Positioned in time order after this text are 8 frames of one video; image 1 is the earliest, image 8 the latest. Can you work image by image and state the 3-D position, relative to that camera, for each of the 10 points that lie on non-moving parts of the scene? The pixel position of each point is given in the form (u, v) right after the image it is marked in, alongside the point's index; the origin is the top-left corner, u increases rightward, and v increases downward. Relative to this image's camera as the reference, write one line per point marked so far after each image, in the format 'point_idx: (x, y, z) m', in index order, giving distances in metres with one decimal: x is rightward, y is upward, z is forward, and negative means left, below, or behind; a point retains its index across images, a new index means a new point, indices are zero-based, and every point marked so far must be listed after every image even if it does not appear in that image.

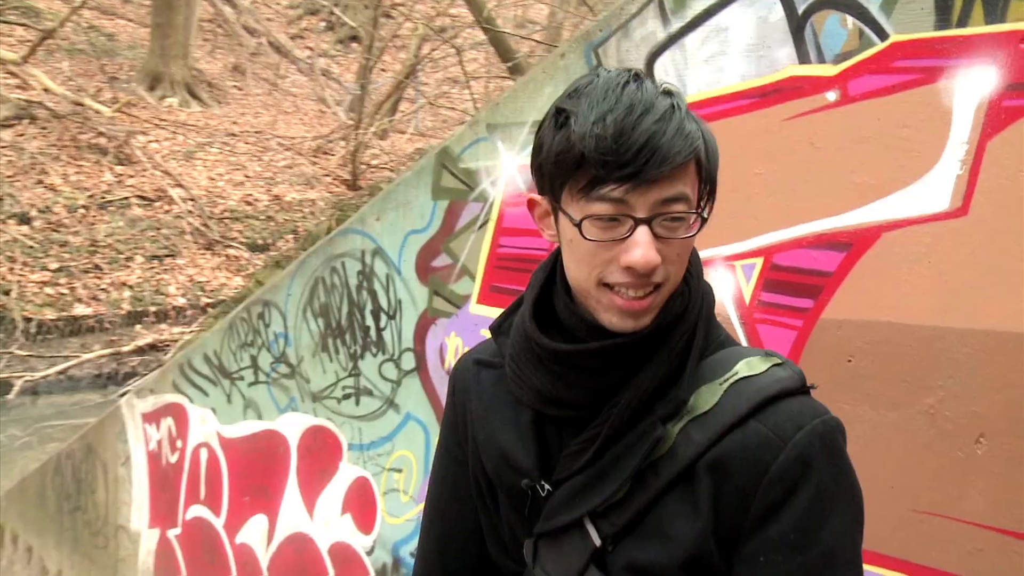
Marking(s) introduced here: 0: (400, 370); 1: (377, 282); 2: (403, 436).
0: (-0.3, -0.2, +3.6) m
1: (-0.4, 0.0, +3.8) m
2: (-0.3, -0.4, +3.6) m
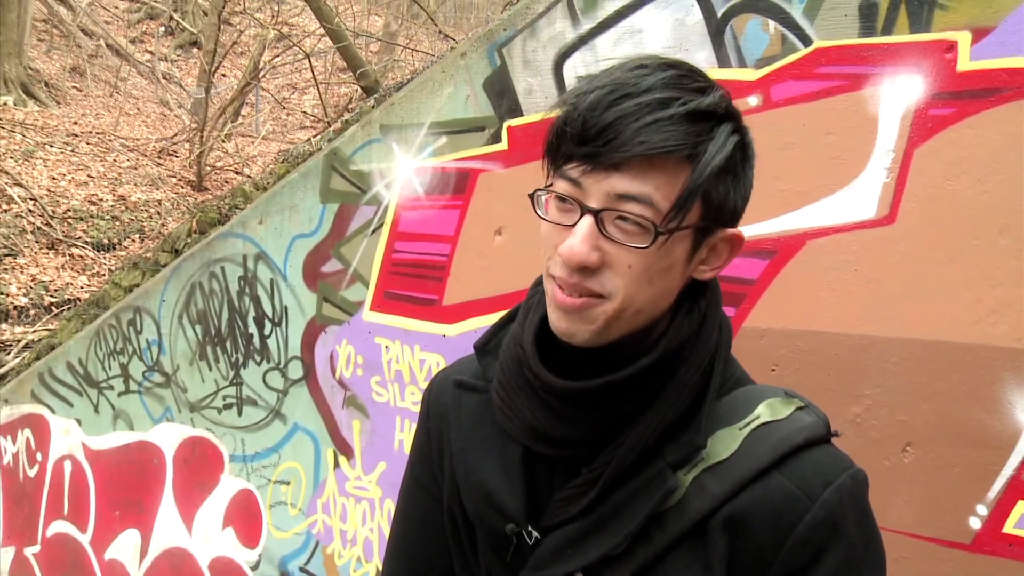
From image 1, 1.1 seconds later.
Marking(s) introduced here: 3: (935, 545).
0: (-0.7, -0.3, +3.4) m
1: (-0.8, 0.0, +3.5) m
2: (-0.7, -0.5, +3.3) m
3: (+0.9, -0.5, +2.3) m
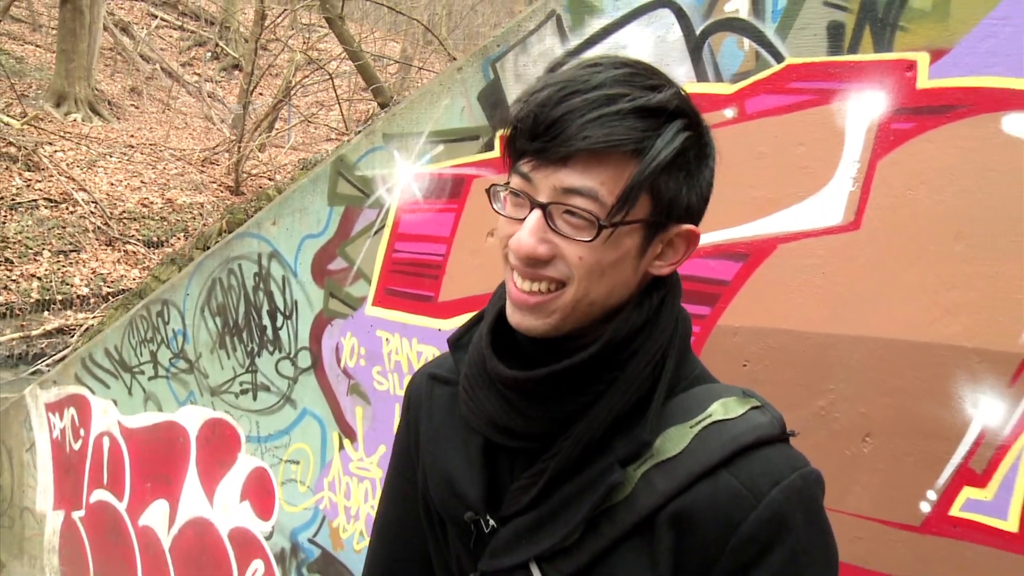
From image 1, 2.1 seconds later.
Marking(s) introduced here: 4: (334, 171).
0: (-0.7, -0.3, +3.6) m
1: (-0.8, 0.0, +3.7) m
2: (-0.7, -0.5, +3.5) m
3: (+0.9, -0.5, +2.5) m
4: (-0.6, +0.4, +3.6) m
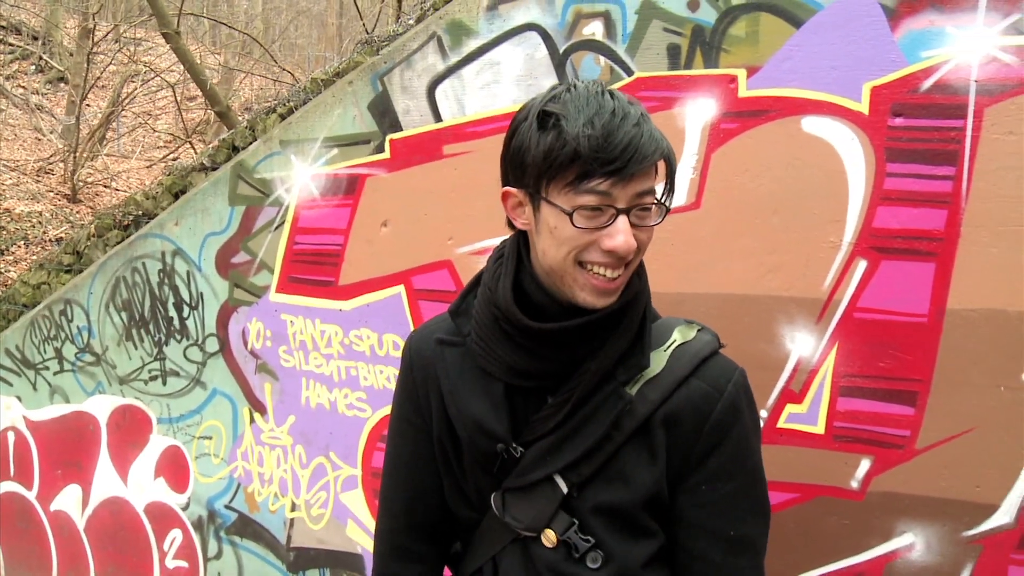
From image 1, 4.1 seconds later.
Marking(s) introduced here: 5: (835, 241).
0: (-1.1, -0.2, +3.9) m
1: (-1.3, 0.0, +4.0) m
2: (-1.1, -0.4, +3.9) m
3: (+0.7, -0.4, +3.2) m
4: (-1.0, +0.4, +3.9) m
5: (+0.9, +0.1, +3.0) m
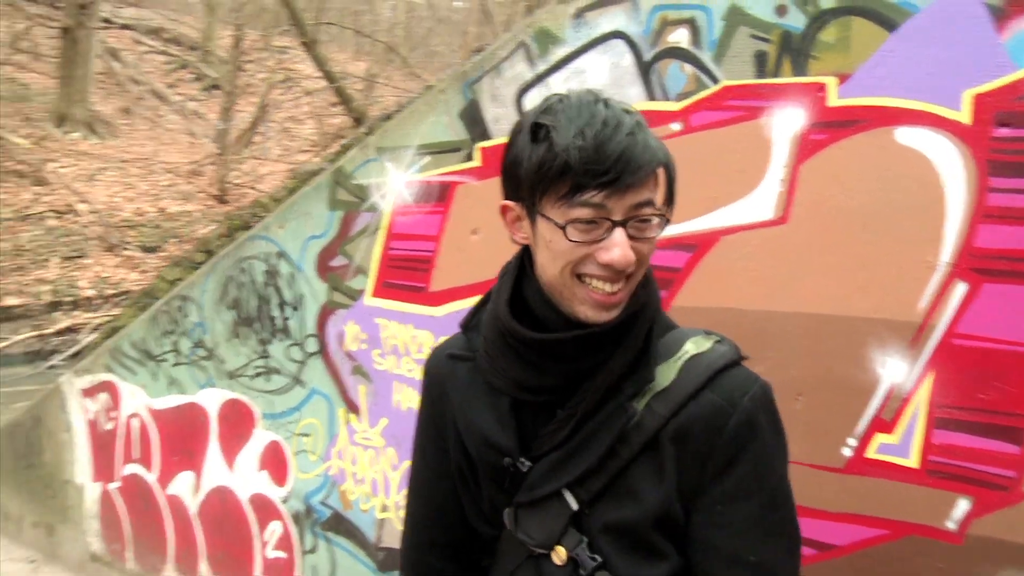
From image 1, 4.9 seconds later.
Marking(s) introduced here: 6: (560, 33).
0: (-0.8, -0.2, +4.1) m
1: (-0.9, 0.0, +4.2) m
2: (-0.8, -0.4, +4.0) m
3: (+0.8, -0.5, +3.0) m
4: (-0.7, +0.4, +4.0) m
5: (+1.1, +0.1, +2.8) m
6: (+0.1, +0.8, +3.5) m
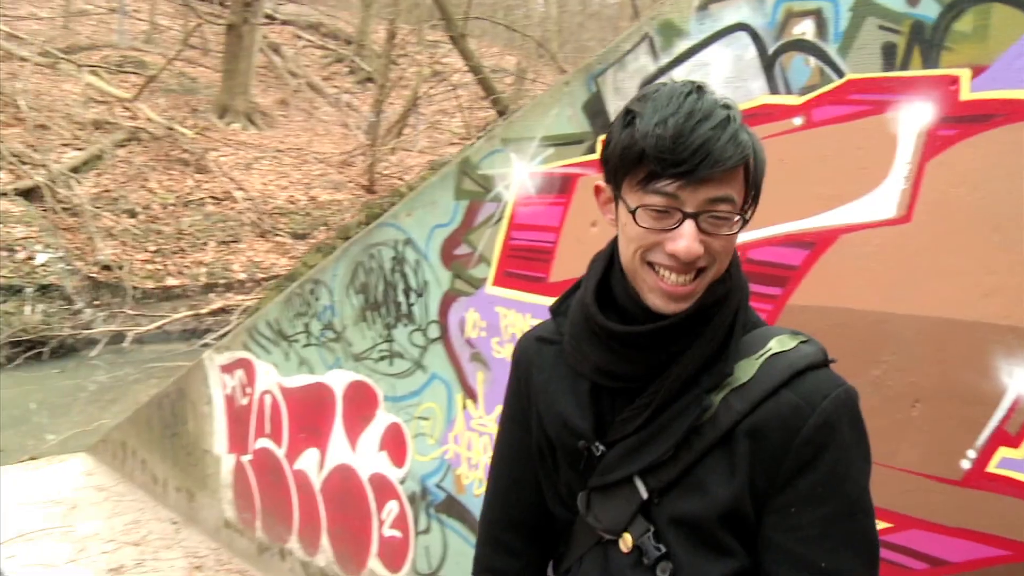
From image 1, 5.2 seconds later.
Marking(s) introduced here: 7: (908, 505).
0: (-0.3, -0.2, +4.2) m
1: (-0.4, +0.1, +4.3) m
2: (-0.3, -0.4, +4.1) m
3: (+1.1, -0.5, +2.9) m
4: (-0.2, +0.4, +4.1) m
5: (+1.3, +0.1, +2.6) m
6: (+0.5, +0.8, +3.5) m
7: (+1.0, -0.6, +2.9) m
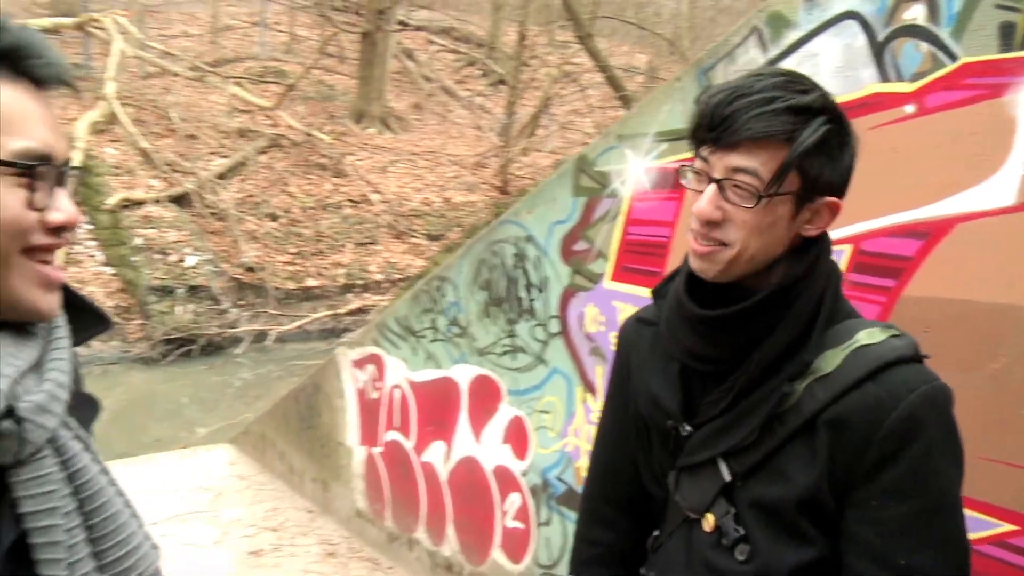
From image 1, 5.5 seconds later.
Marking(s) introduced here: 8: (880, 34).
0: (+0.1, -0.2, +4.2) m
1: (+0.1, +0.1, +4.4) m
2: (+0.2, -0.4, +4.2) m
3: (+1.4, -0.5, +2.8) m
4: (+0.2, +0.5, +4.2) m
5: (+1.6, +0.1, +2.5) m
6: (+0.9, +0.9, +3.4) m
7: (+1.3, -0.5, +2.8) m
8: (+1.1, +0.7, +3.2) m
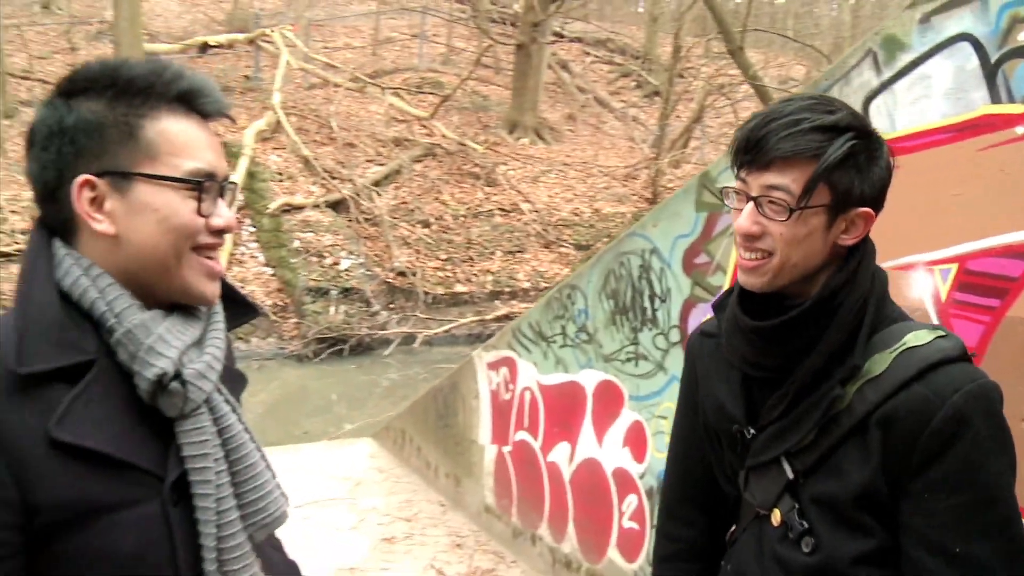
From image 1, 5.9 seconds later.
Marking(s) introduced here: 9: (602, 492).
0: (+0.6, -0.2, +4.4) m
1: (+0.6, +0.1, +4.5) m
2: (+0.6, -0.4, +4.3) m
3: (+1.6, -0.5, +2.7) m
4: (+0.8, +0.4, +4.3) m
5: (+1.7, 0.0, +2.4) m
6: (+1.3, +0.8, +3.4) m
7: (+1.5, -0.6, +2.7) m
8: (+1.4, +0.7, +3.2) m
9: (+0.4, -0.9, +4.7) m
